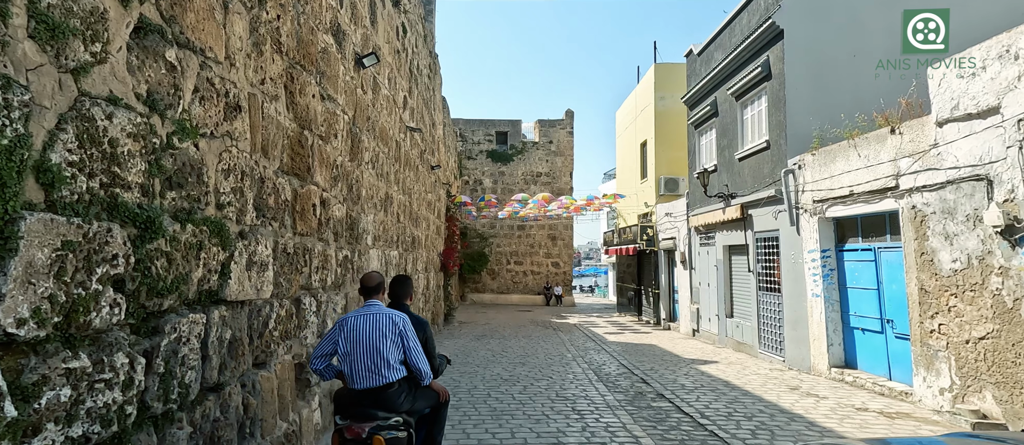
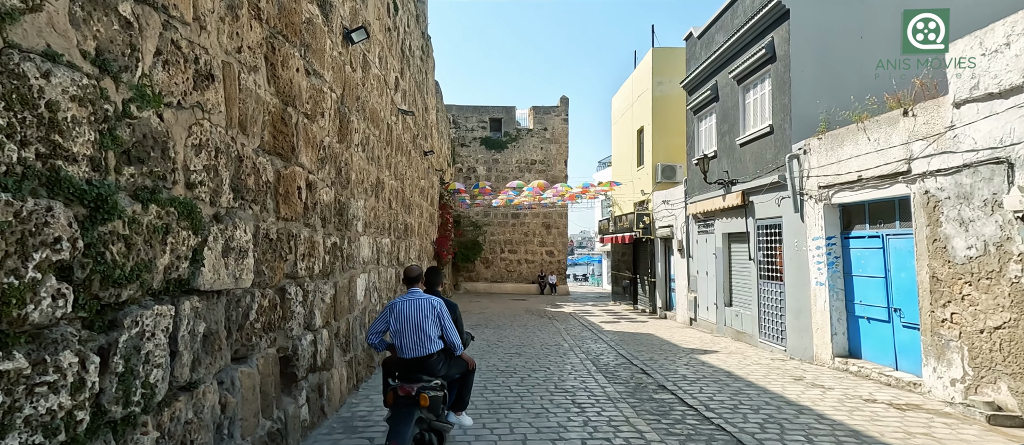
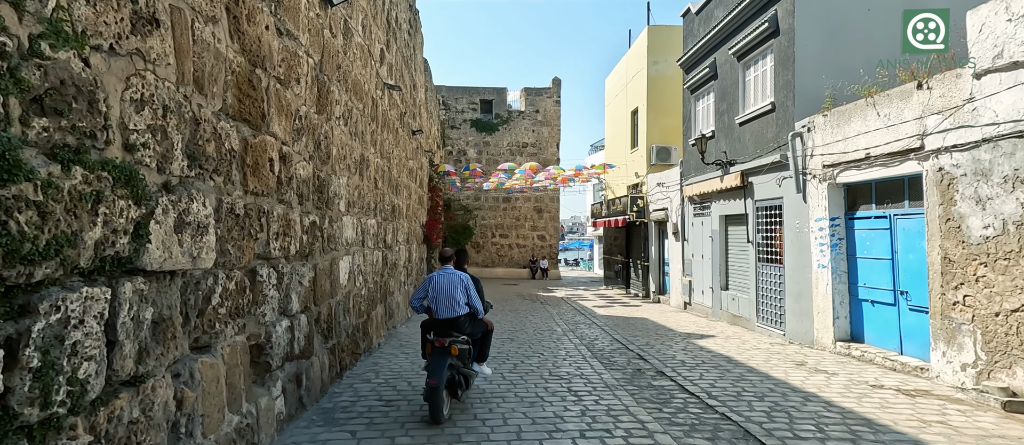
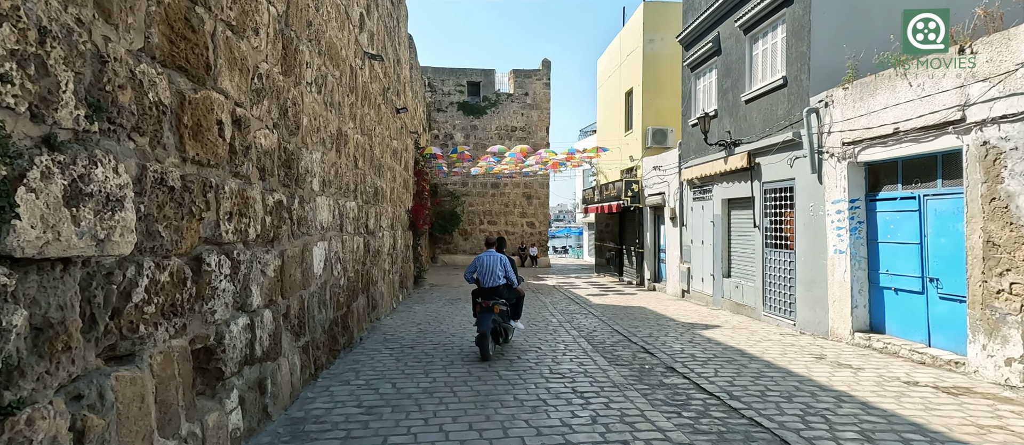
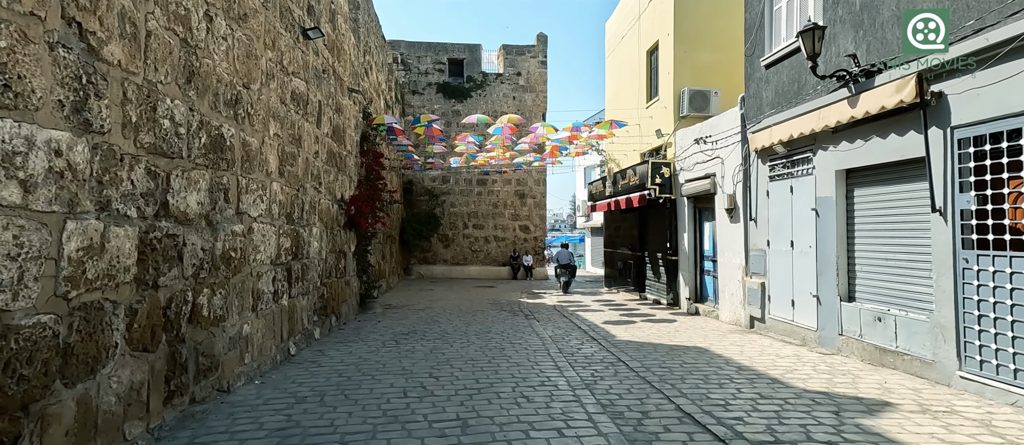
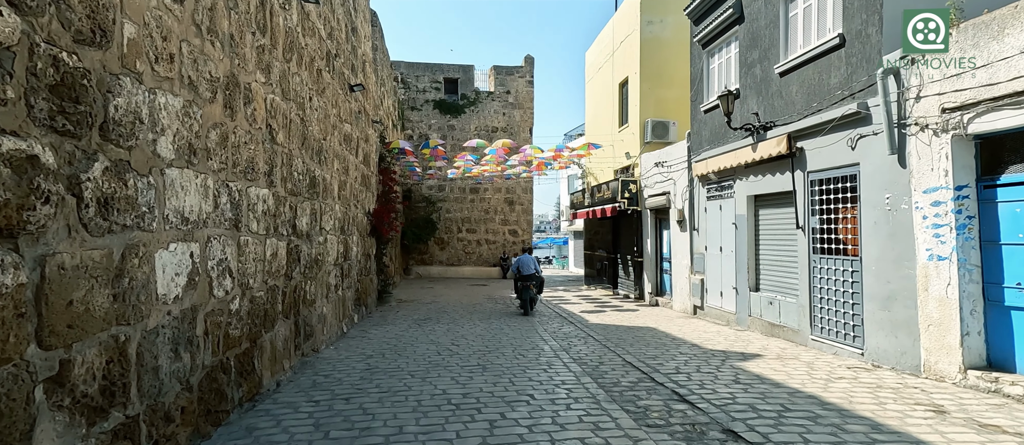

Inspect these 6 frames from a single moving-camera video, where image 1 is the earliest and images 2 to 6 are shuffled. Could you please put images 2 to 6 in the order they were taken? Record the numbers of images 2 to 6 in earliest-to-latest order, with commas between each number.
2, 3, 4, 6, 5
